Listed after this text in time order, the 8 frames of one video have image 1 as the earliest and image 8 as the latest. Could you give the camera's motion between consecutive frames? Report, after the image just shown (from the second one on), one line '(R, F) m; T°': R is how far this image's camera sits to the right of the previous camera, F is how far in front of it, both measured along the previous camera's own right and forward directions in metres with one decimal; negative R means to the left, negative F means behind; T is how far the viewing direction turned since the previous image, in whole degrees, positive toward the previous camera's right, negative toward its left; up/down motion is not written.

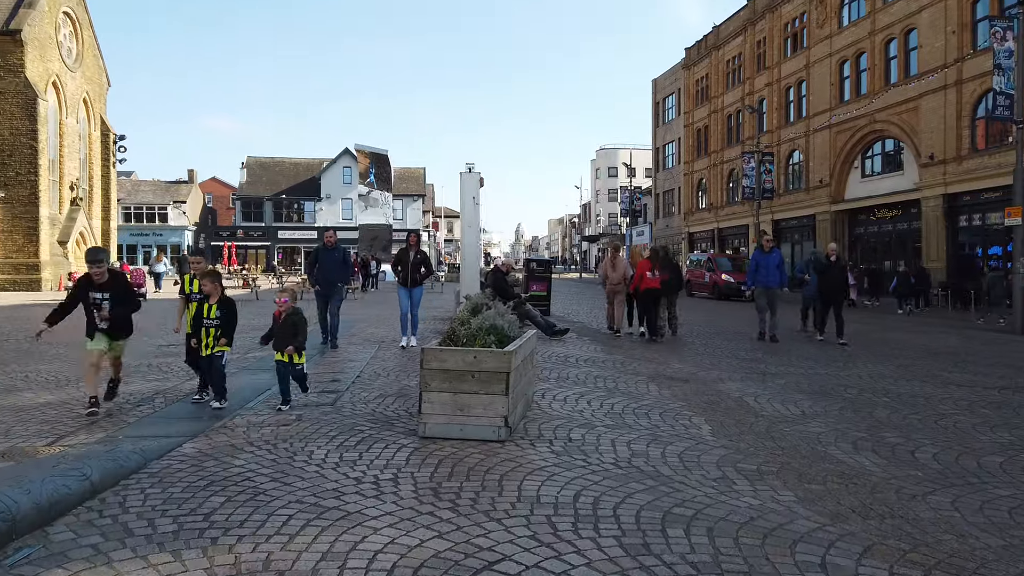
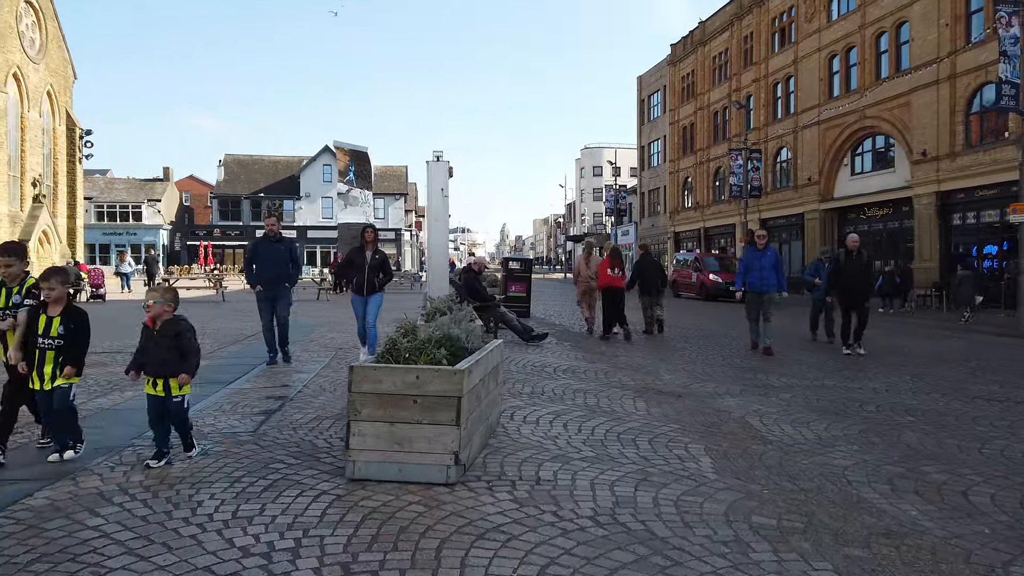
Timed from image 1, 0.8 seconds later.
(+0.2, +1.2) m; +1°
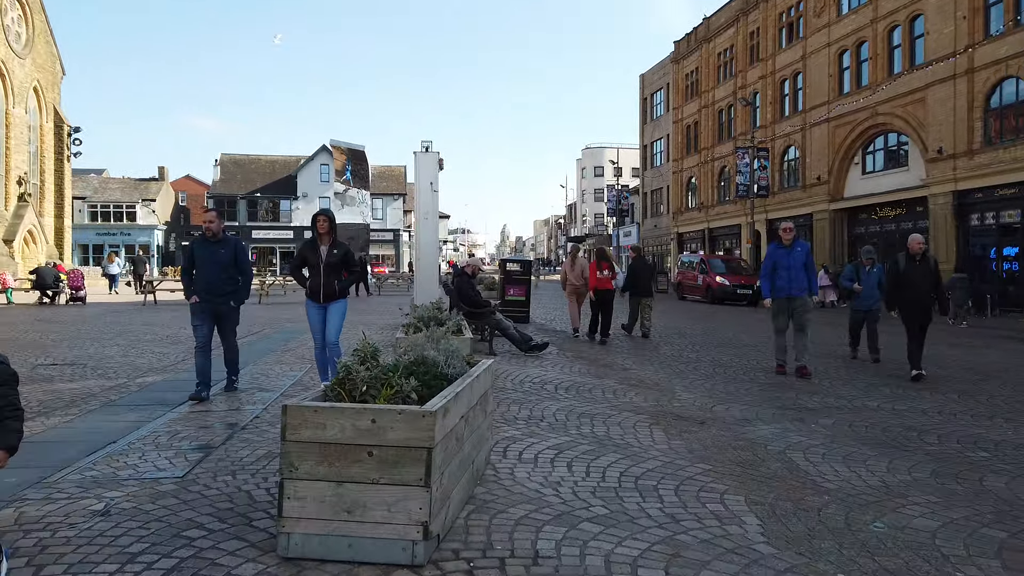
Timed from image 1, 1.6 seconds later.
(0.0, +1.1) m; 0°
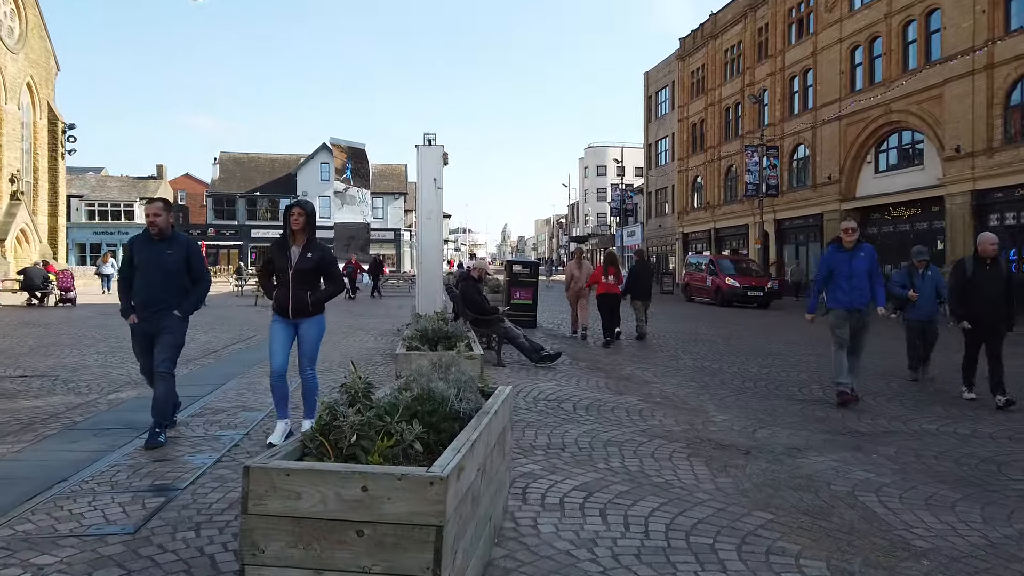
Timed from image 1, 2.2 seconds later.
(-0.1, +0.8) m; 0°
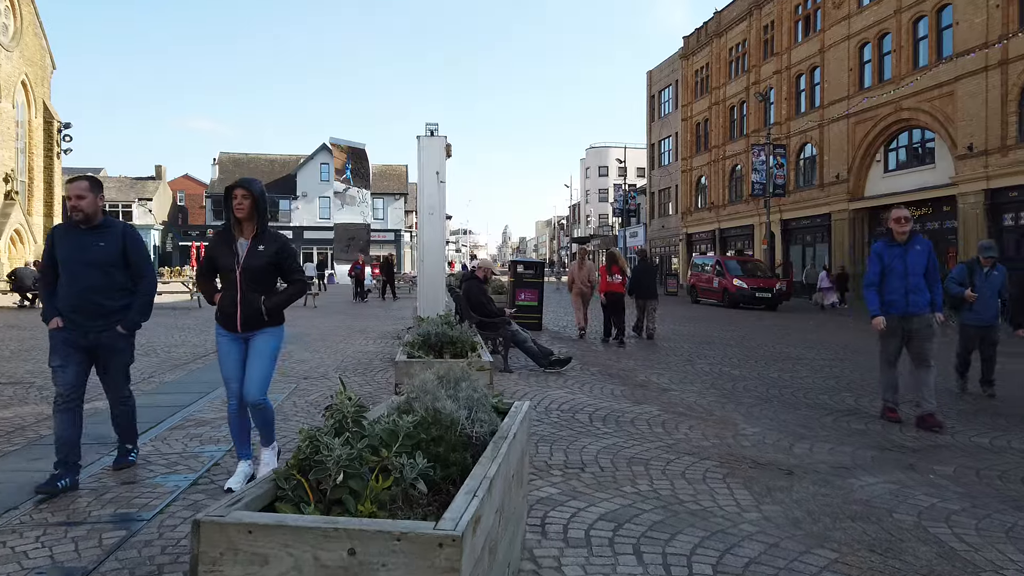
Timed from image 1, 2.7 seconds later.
(-0.1, +0.6) m; 0°
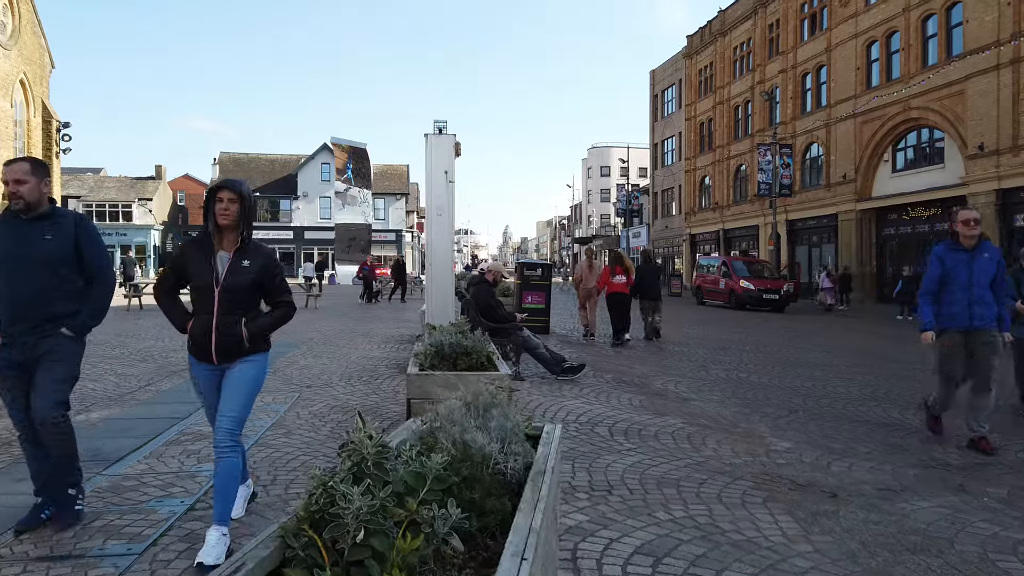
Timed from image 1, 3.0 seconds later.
(-0.1, +0.4) m; 0°
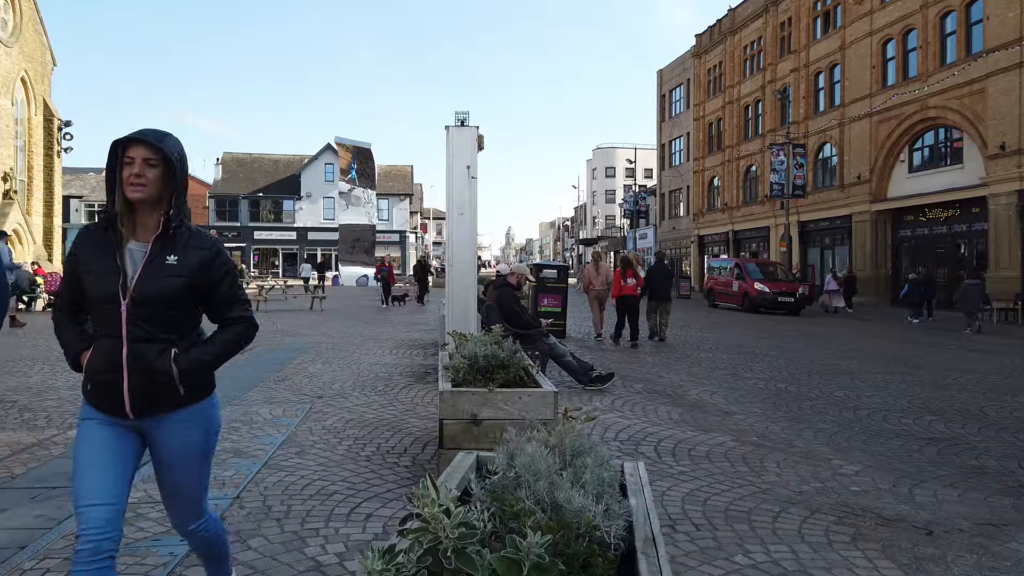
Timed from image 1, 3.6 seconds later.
(-0.3, +0.6) m; 0°
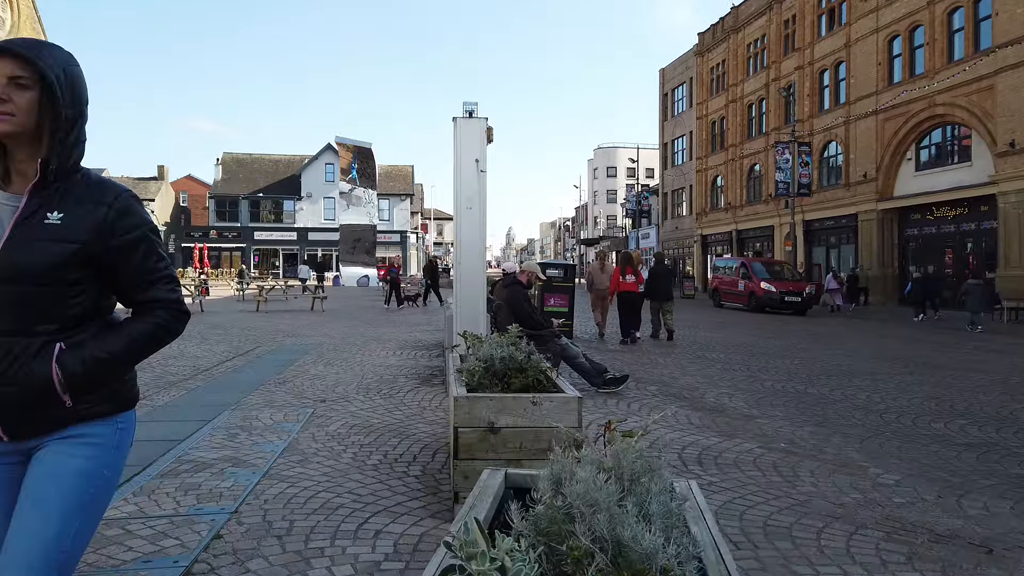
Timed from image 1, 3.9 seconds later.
(-0.1, +0.3) m; 0°
